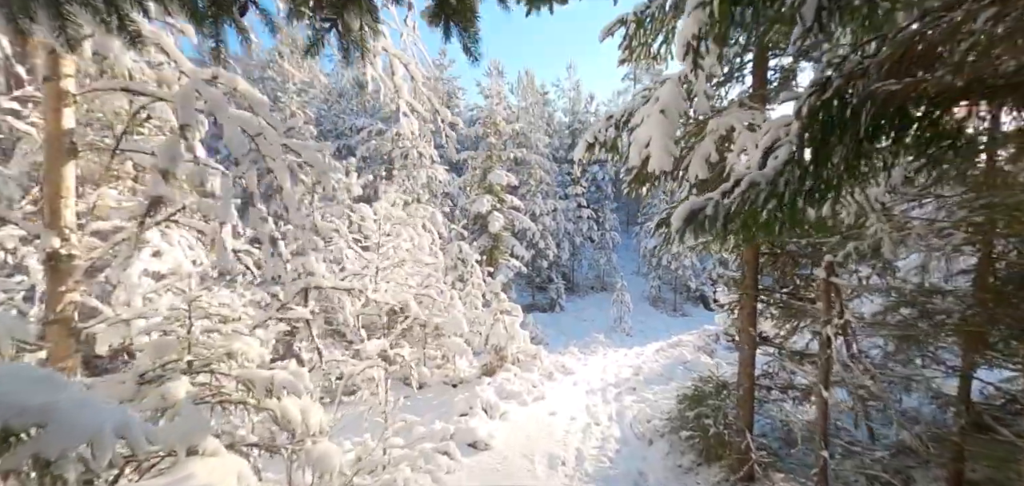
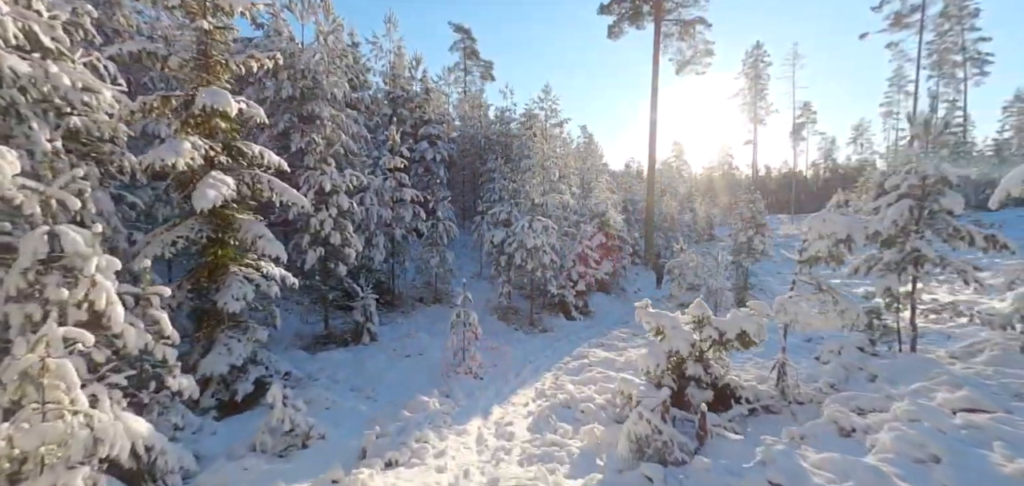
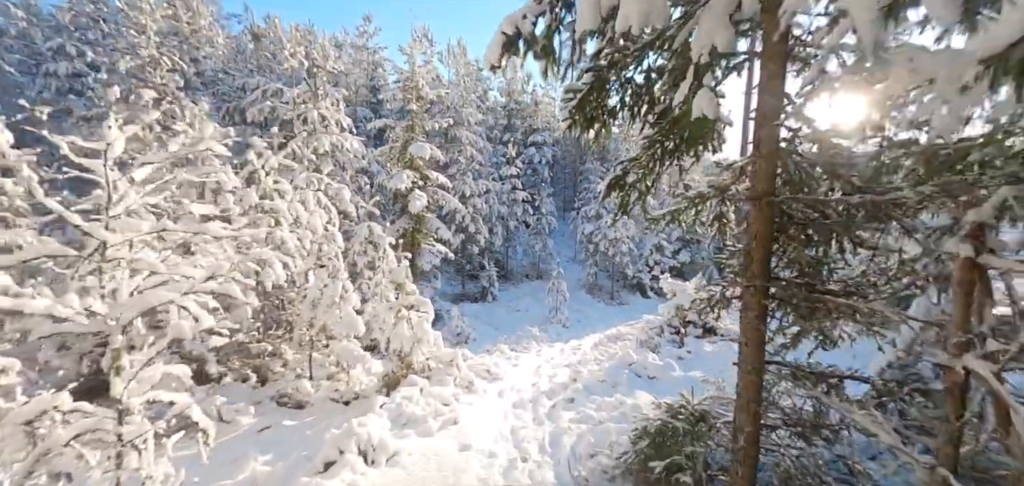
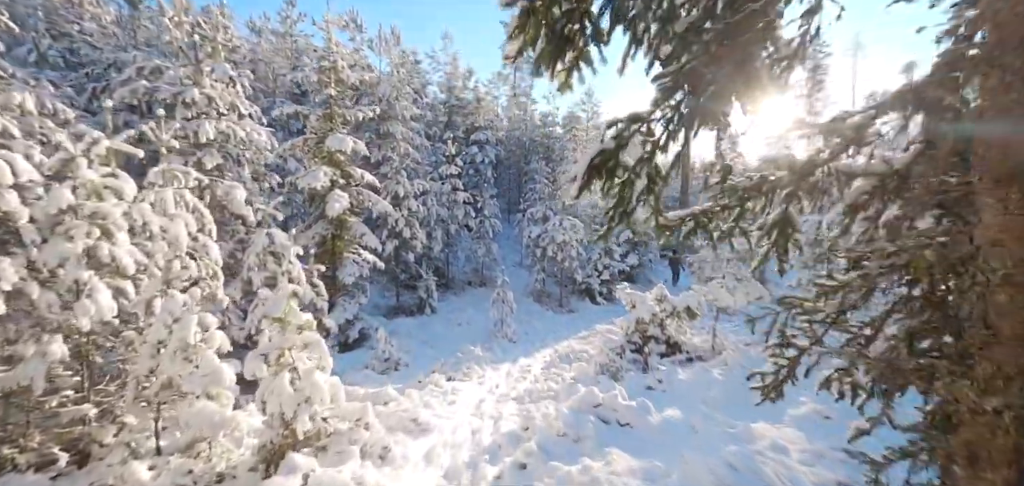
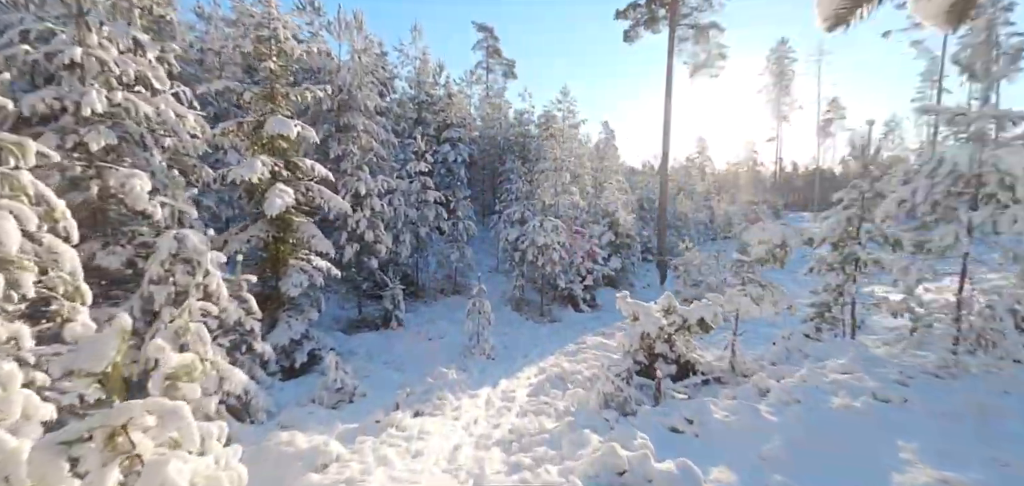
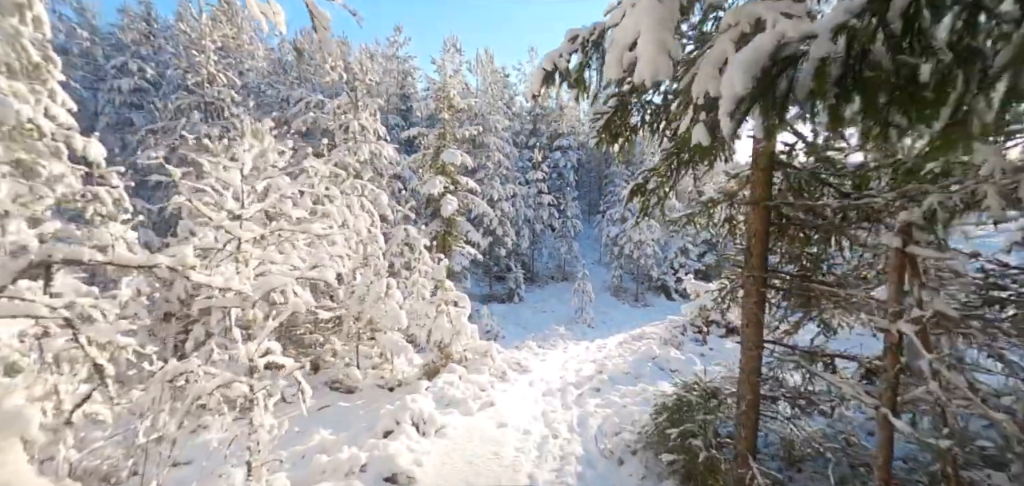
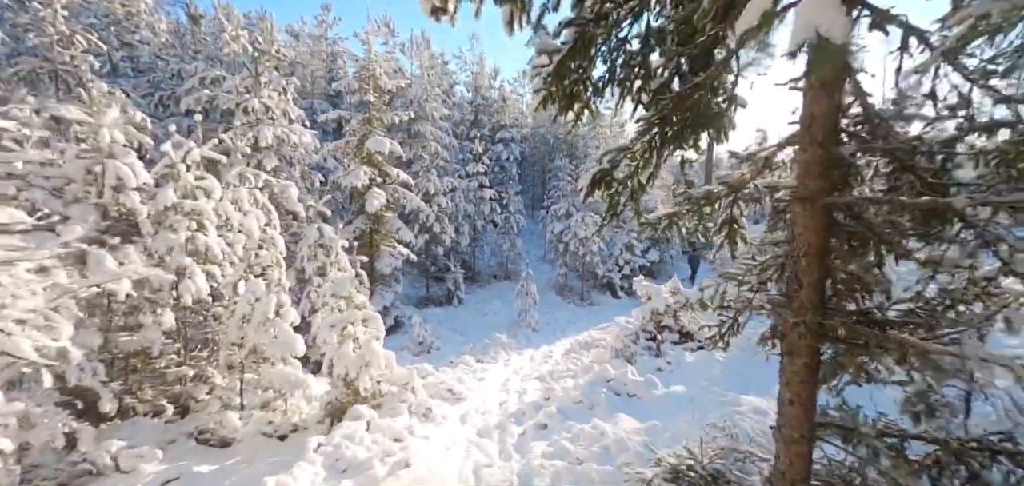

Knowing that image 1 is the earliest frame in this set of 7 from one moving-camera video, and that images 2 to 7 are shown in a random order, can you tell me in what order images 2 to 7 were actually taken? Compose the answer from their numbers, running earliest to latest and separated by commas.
6, 3, 7, 4, 5, 2
